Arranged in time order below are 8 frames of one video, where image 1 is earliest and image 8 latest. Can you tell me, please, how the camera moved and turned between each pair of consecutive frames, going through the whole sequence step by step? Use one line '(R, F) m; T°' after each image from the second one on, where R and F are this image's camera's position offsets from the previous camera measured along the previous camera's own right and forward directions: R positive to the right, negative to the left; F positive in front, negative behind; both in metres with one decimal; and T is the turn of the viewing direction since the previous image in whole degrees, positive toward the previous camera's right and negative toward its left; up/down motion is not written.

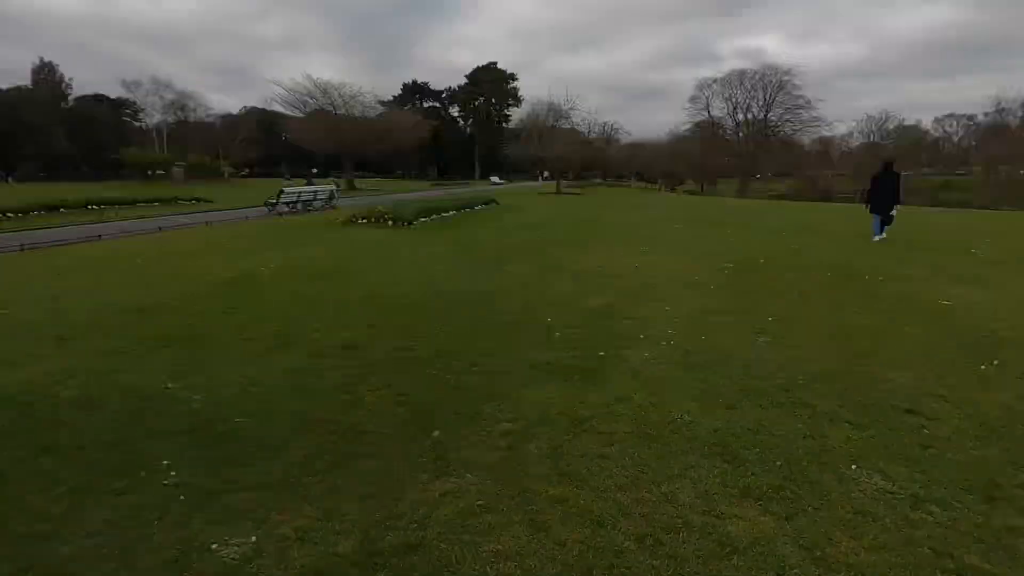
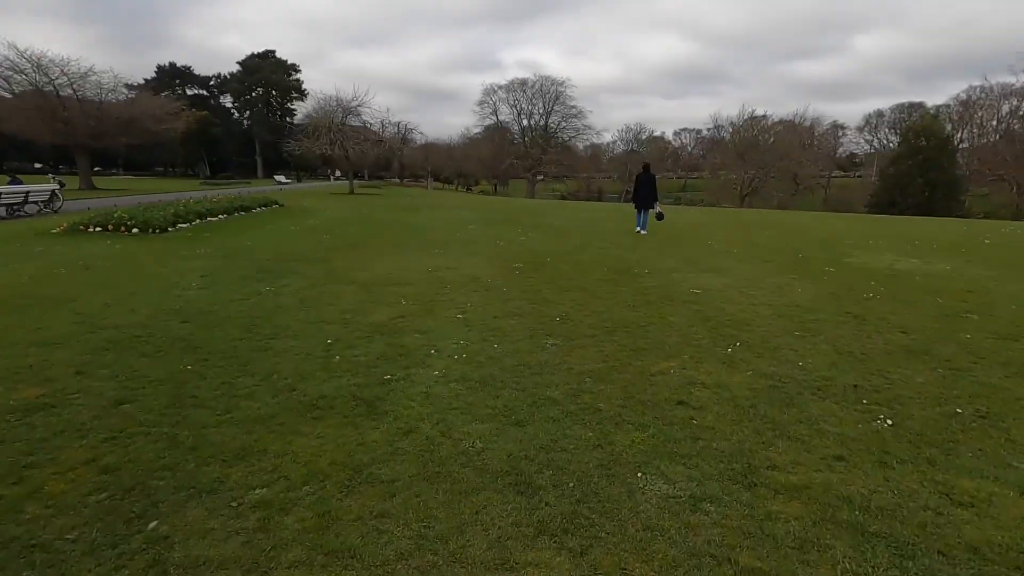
(+0.3, +0.5) m; +21°
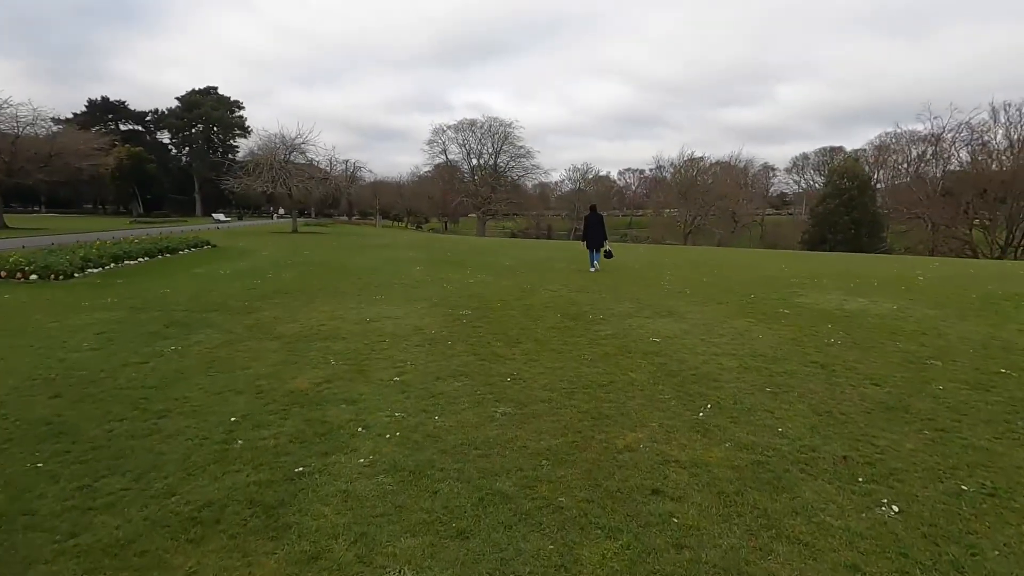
(+0.1, +0.7) m; +5°
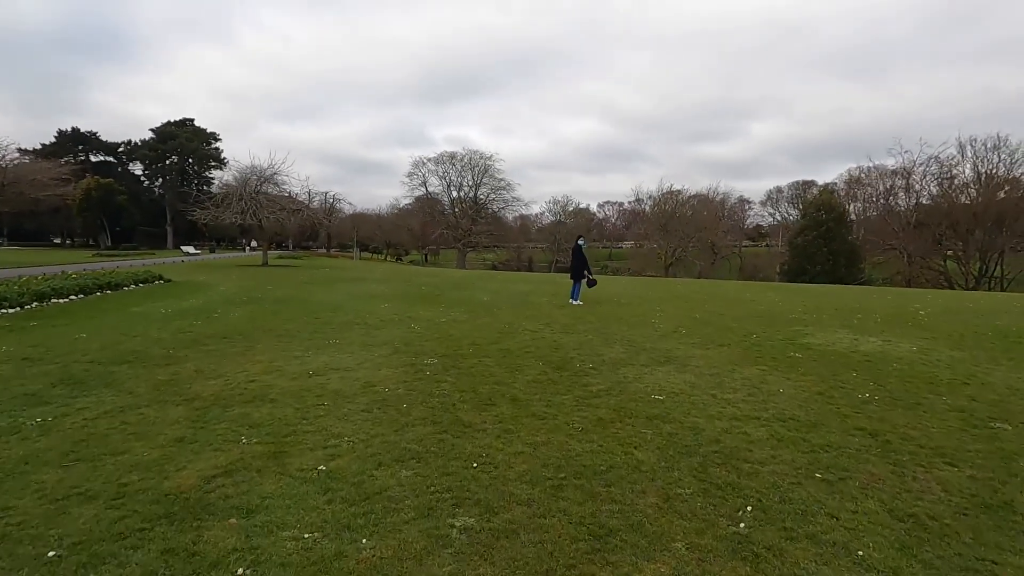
(+0.1, +1.5) m; +2°
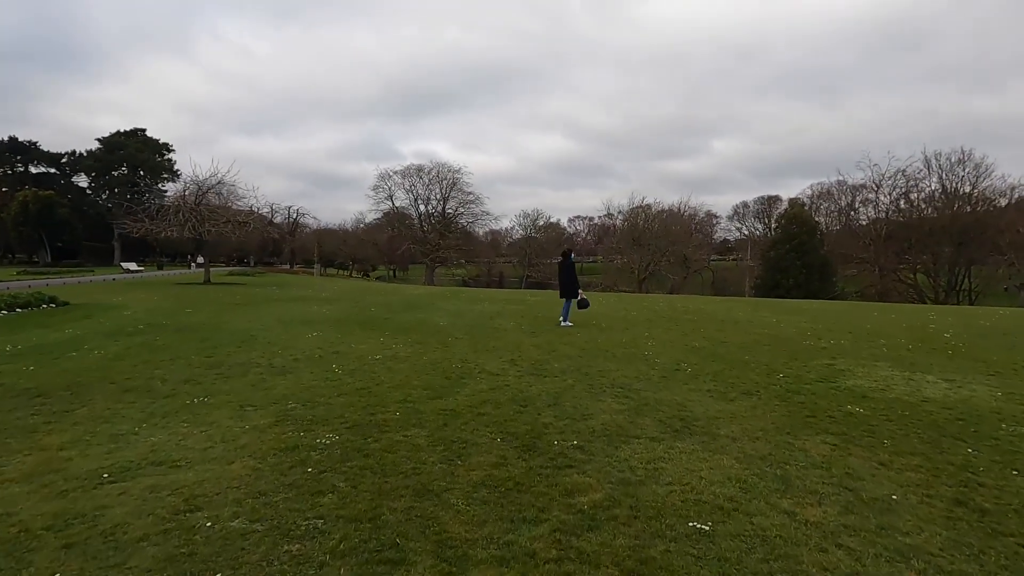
(+0.3, +3.0) m; +3°
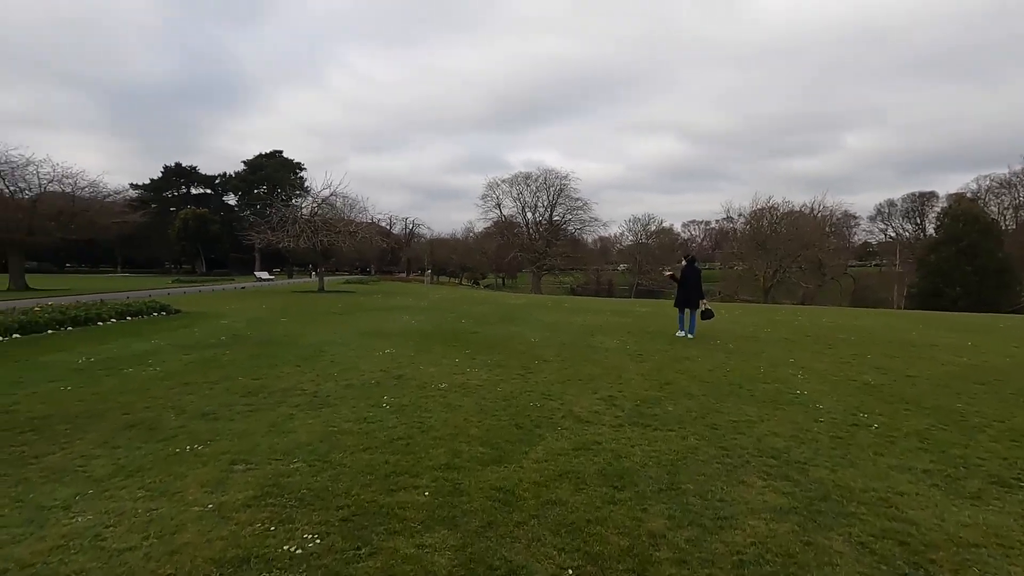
(+0.2, +2.4) m; -12°
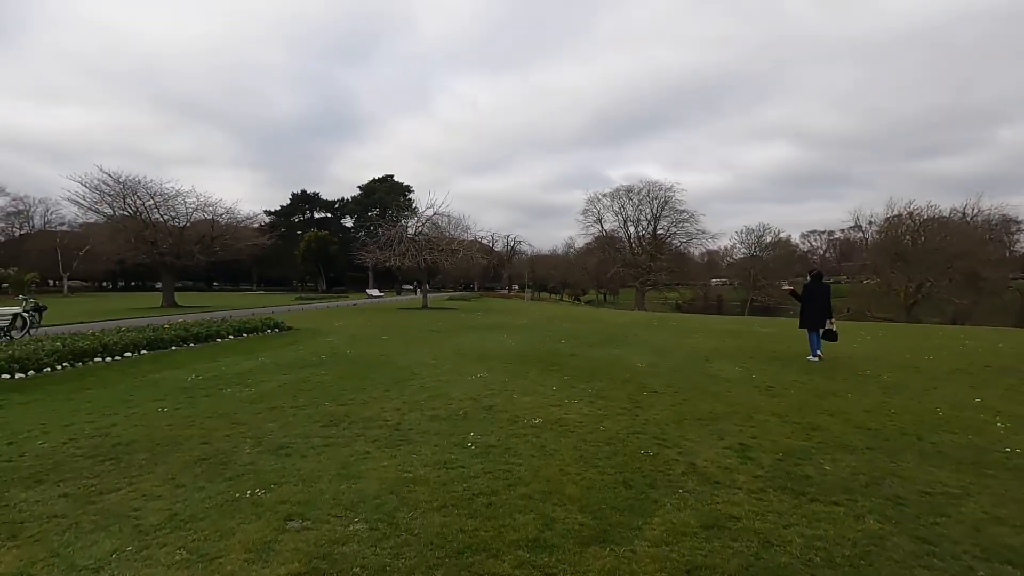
(0.0, +1.1) m; -11°
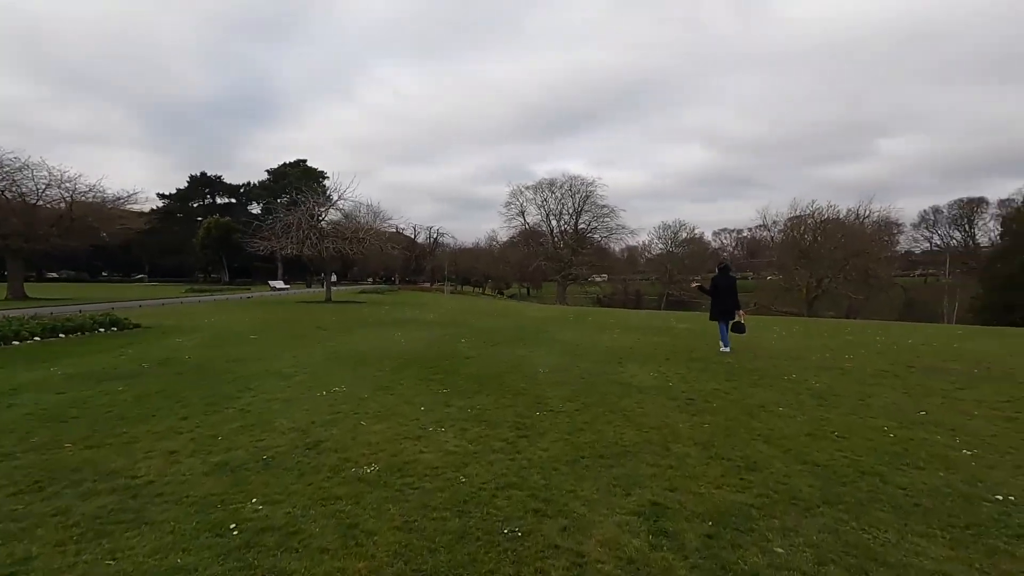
(+1.0, +2.3) m; +8°
